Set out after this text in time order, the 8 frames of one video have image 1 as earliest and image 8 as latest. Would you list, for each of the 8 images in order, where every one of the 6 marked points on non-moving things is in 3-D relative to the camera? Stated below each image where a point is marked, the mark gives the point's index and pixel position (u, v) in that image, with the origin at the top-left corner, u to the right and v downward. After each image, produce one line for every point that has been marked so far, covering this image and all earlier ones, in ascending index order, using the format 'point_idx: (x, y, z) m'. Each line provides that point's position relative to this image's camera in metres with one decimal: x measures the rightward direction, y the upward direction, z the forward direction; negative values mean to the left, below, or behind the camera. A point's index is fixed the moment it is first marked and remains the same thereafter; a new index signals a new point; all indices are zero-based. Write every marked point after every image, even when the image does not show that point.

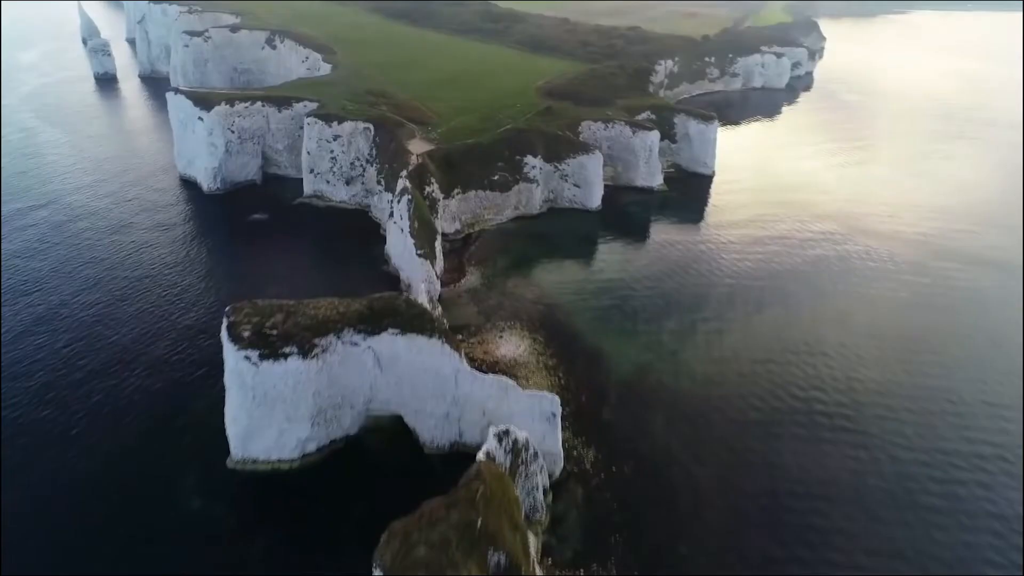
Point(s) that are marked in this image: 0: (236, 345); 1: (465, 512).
0: (-7.3, -1.5, +19.2) m
1: (-0.9, -4.2, +13.8) m
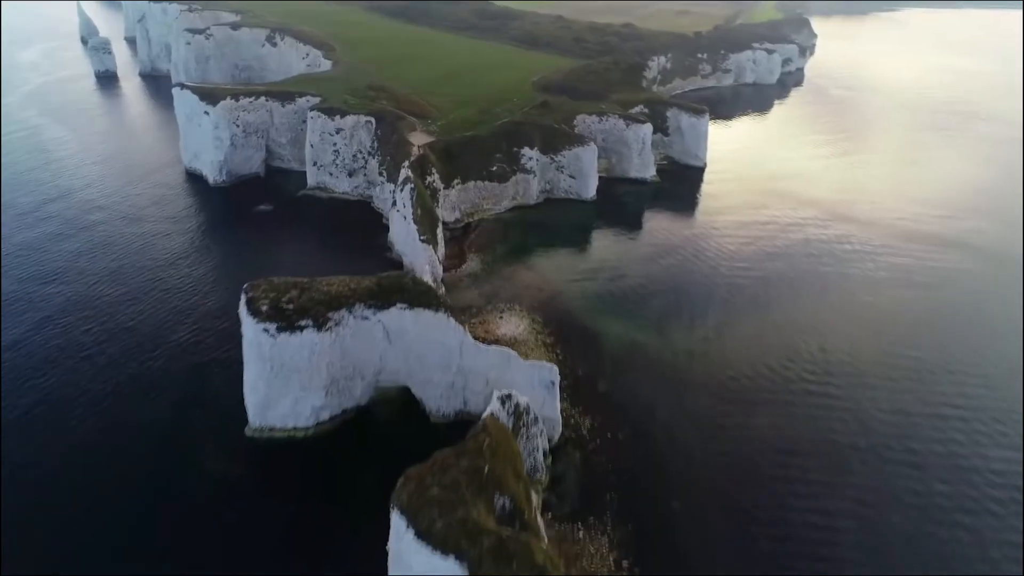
0: (-7.3, -0.8, +20.4) m
1: (-0.8, -3.5, +15.2) m
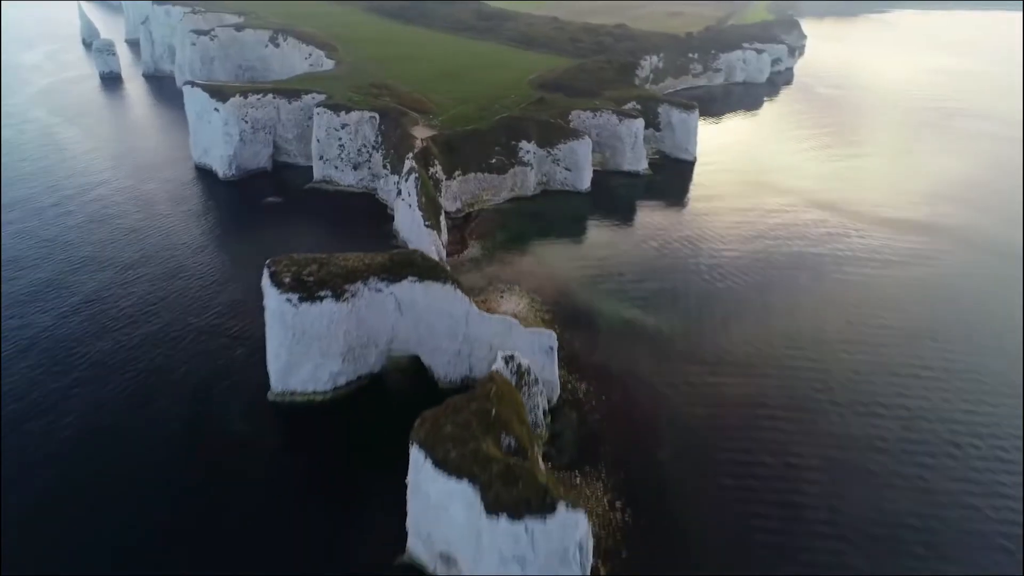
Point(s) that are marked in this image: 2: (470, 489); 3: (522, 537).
0: (-7.2, 0.0, +22.3) m
1: (-0.7, -2.7, +17.1) m
2: (-0.9, -4.1, +14.8) m
3: (+0.2, -4.9, +14.4) m
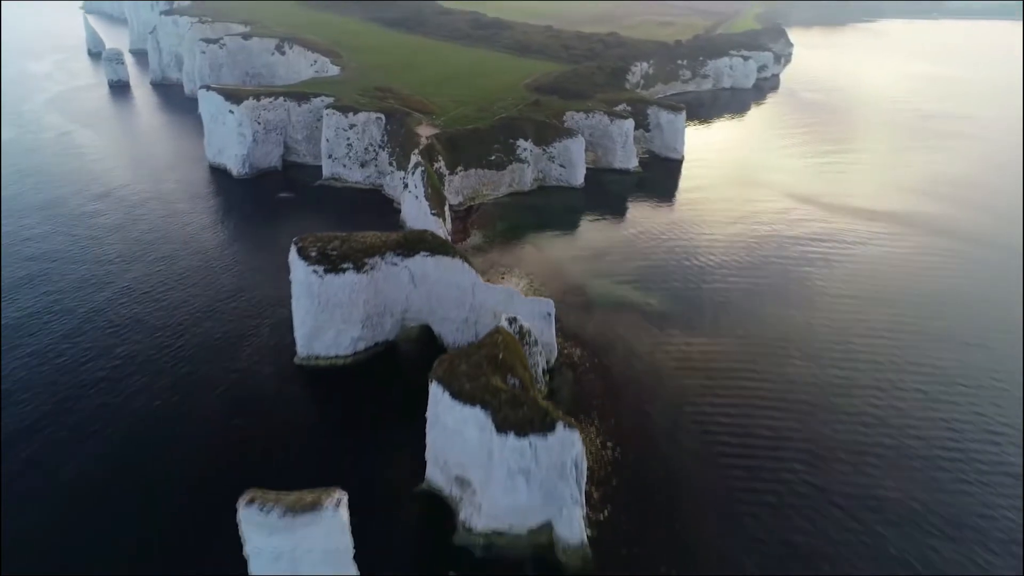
0: (-7.2, +0.9, +25.0) m
1: (-0.6, -1.6, +19.8) m
2: (-0.7, -3.0, +17.4) m
3: (+0.4, -3.8, +17.1) m
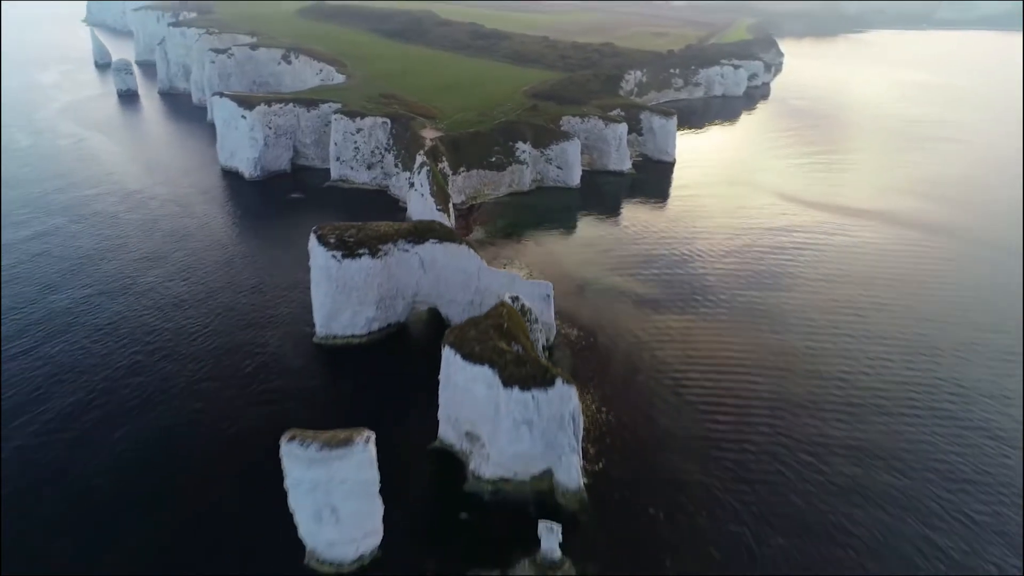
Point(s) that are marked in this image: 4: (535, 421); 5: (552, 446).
0: (-7.1, +1.5, +27.2) m
1: (-0.5, -0.9, +22.0) m
2: (-0.6, -2.3, +19.7) m
3: (+0.5, -3.1, +19.3) m
4: (+0.6, -3.6, +19.5) m
5: (+1.1, -4.4, +19.9) m
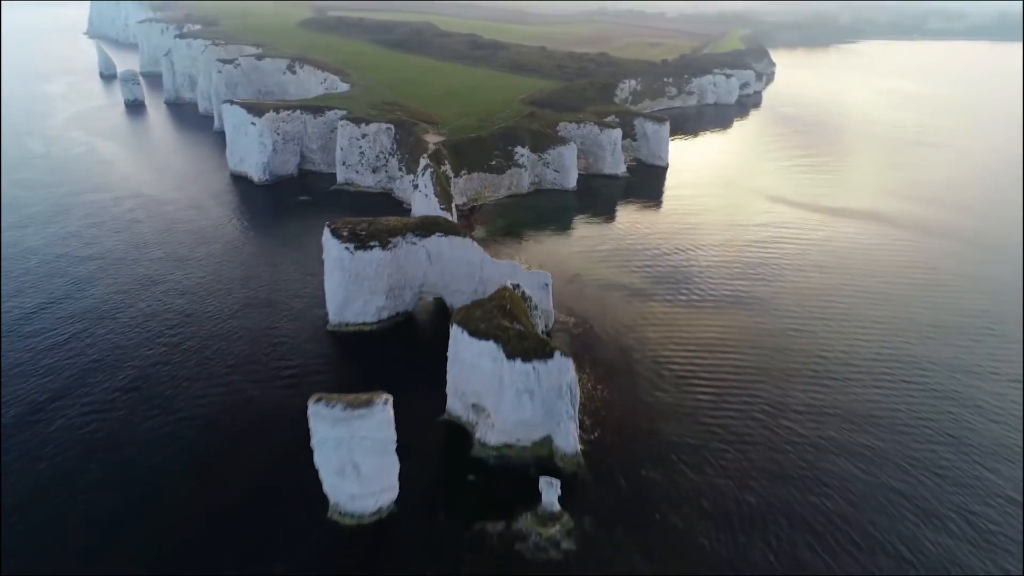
0: (-7.1, +1.9, +29.2) m
1: (-0.4, -0.4, +24.0) m
2: (-0.5, -1.7, +21.6) m
3: (+0.6, -2.5, +21.2) m
4: (+0.7, -3.1, +21.5) m
5: (+1.2, -3.8, +21.8) m
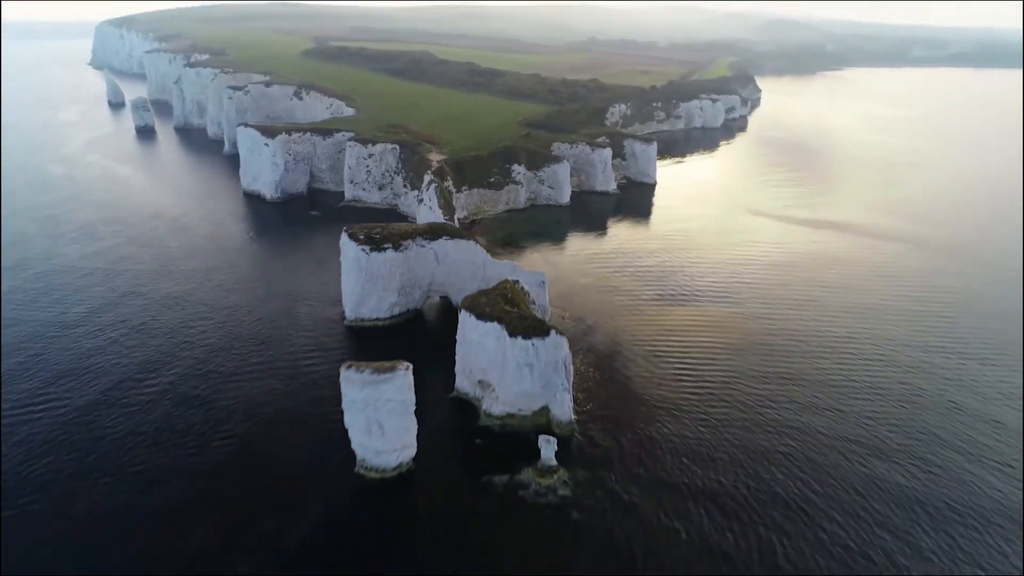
0: (-7.1, +2.0, +32.4) m
1: (-0.4, -0.1, +27.2) m
2: (-0.5, -1.3, +24.8) m
3: (+0.6, -2.1, +24.3) m
4: (+0.8, -2.6, +24.6) m
5: (+1.3, -3.4, +24.8) m
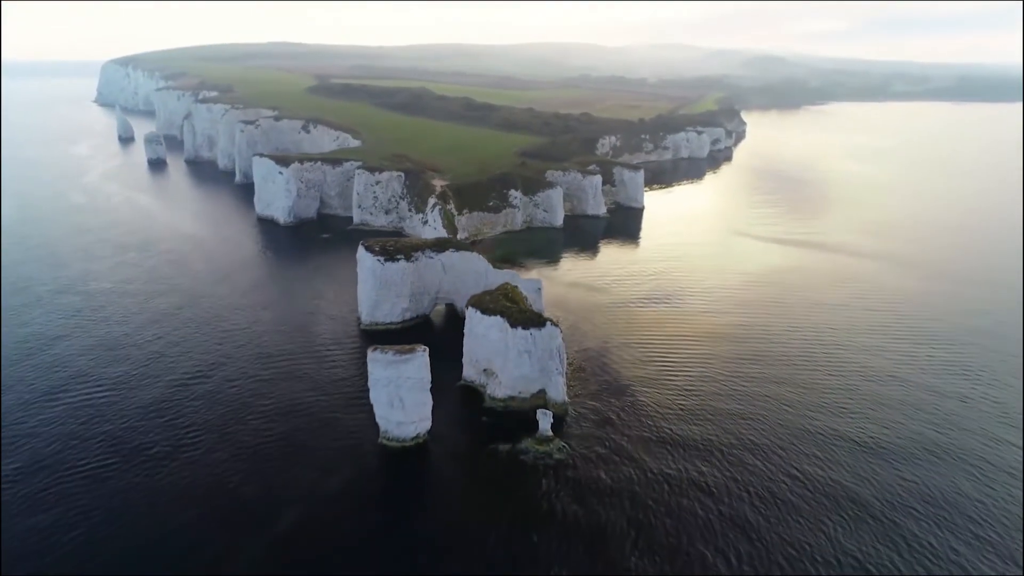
0: (-7.1, +1.7, +36.3) m
1: (-0.4, -0.1, +31.0) m
2: (-0.5, -1.2, +28.5) m
3: (+0.7, -2.0, +28.1) m
4: (+0.8, -2.6, +28.3) m
5: (+1.3, -3.3, +28.5) m
